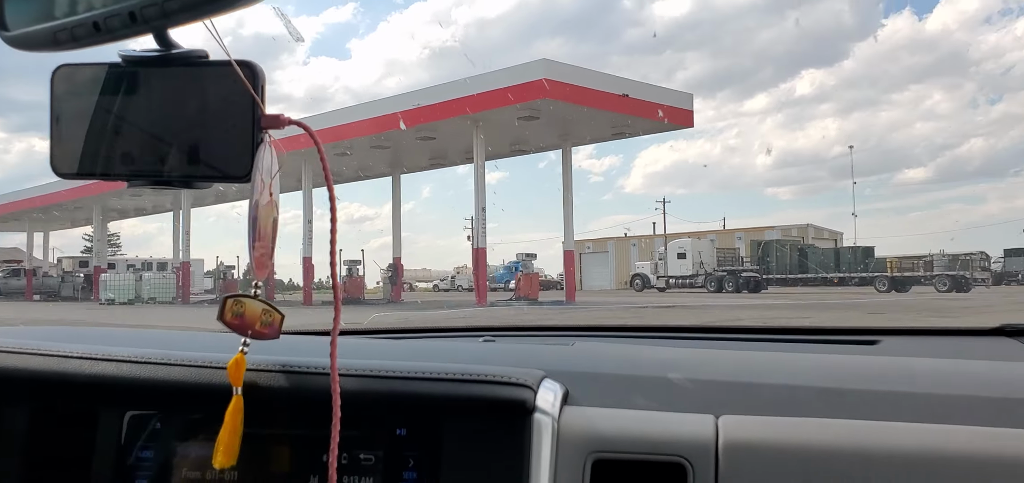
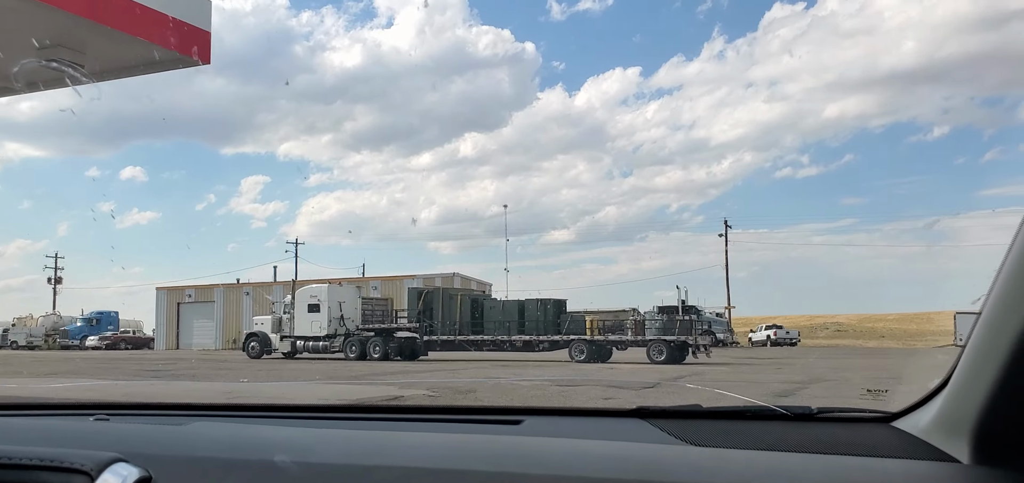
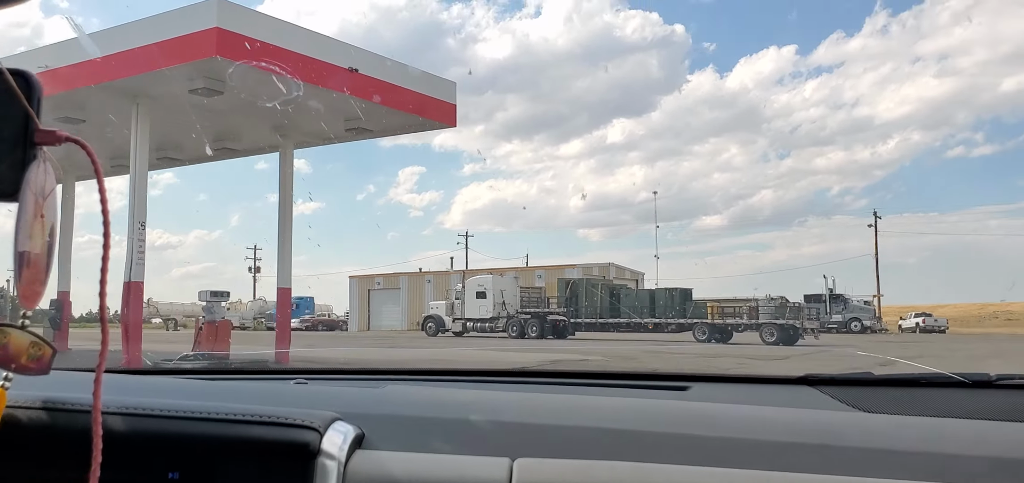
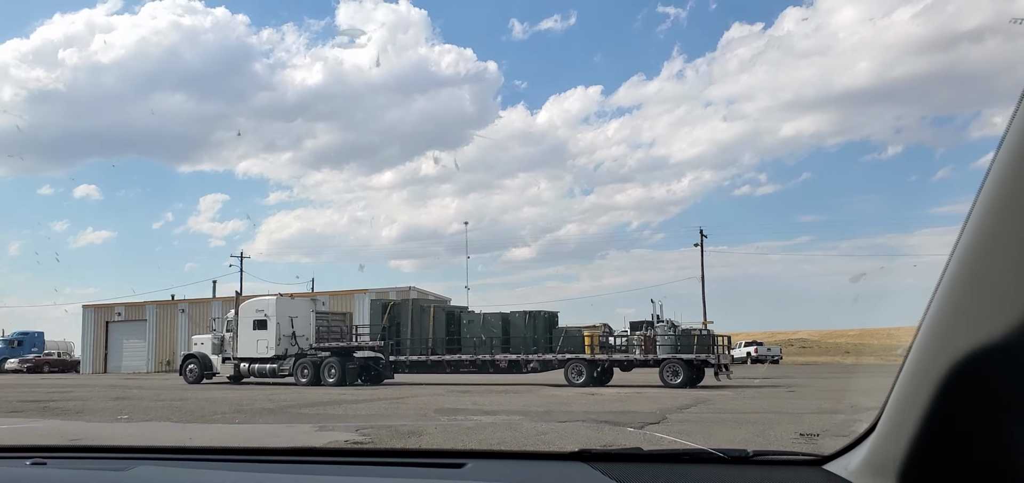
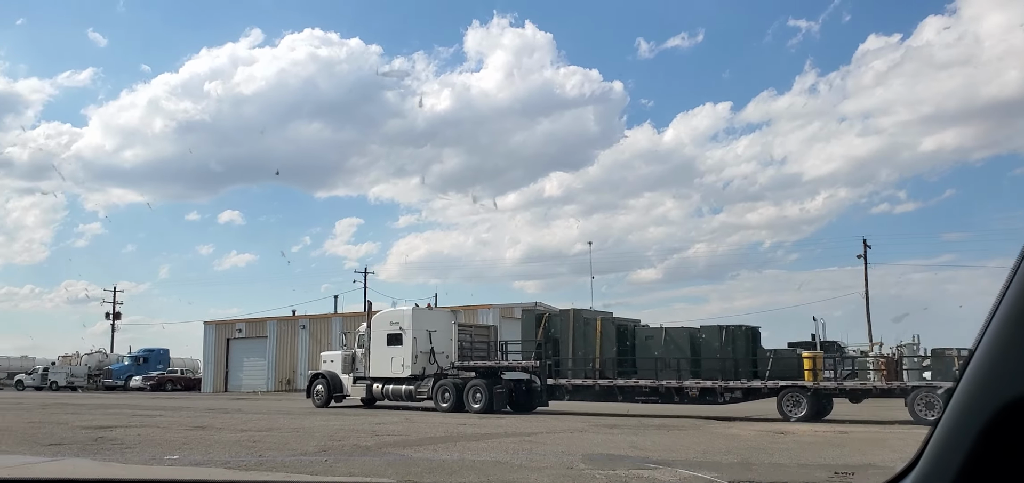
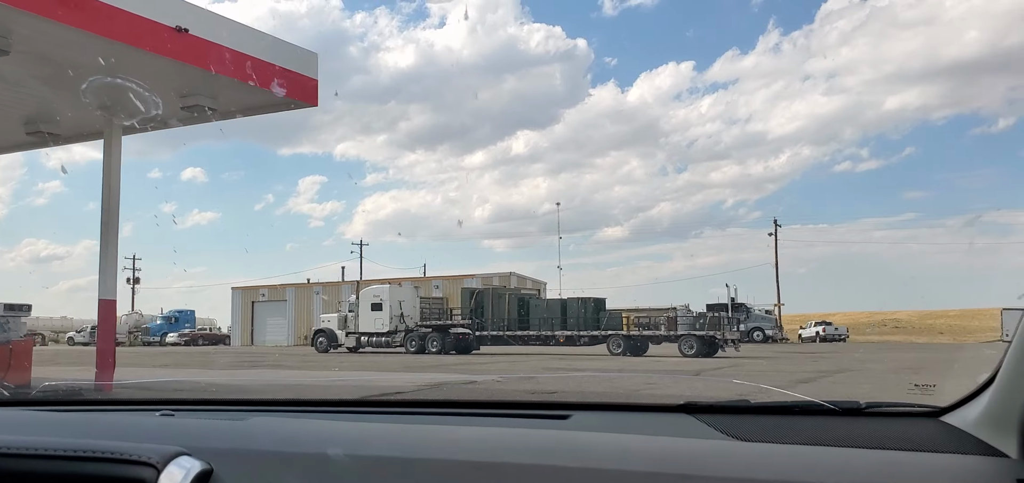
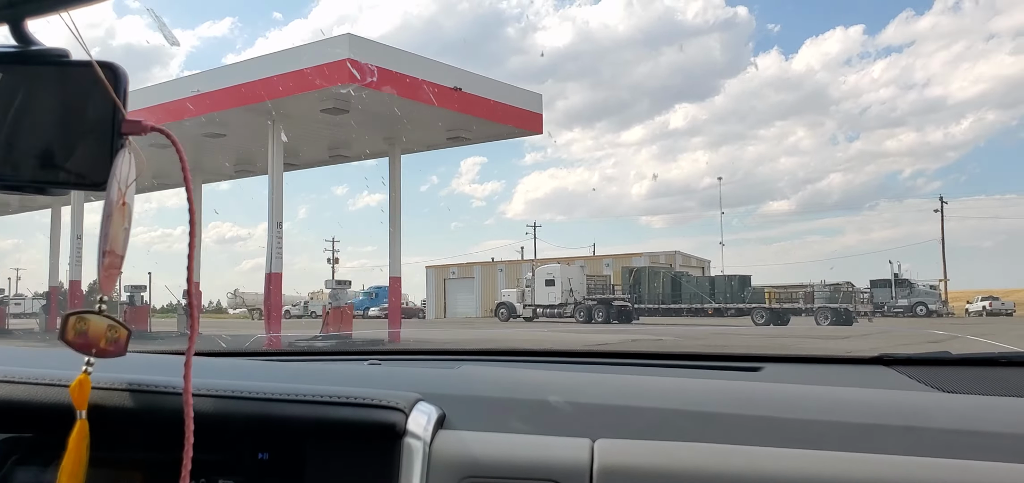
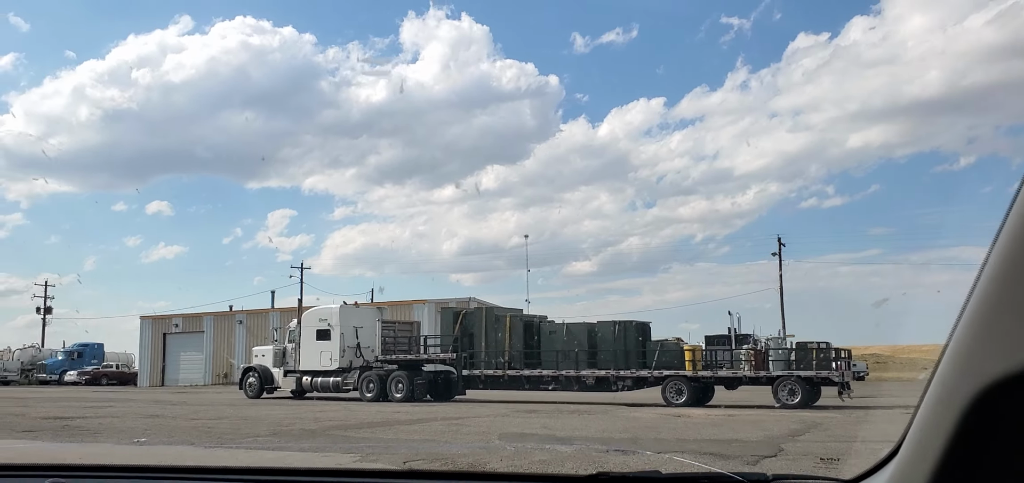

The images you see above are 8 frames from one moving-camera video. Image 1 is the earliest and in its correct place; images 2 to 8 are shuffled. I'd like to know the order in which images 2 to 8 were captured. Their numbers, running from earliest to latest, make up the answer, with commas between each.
7, 3, 6, 2, 4, 8, 5
